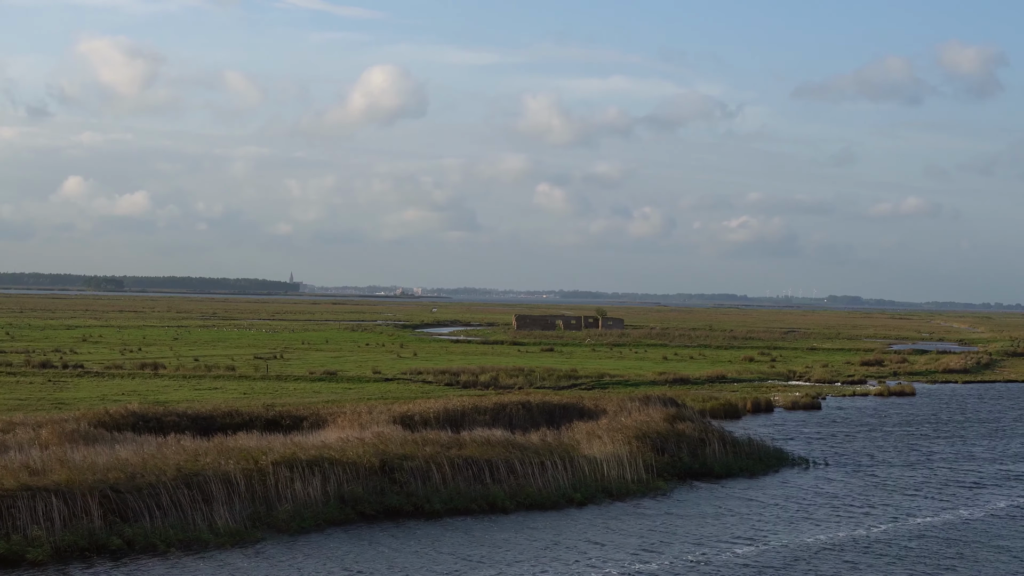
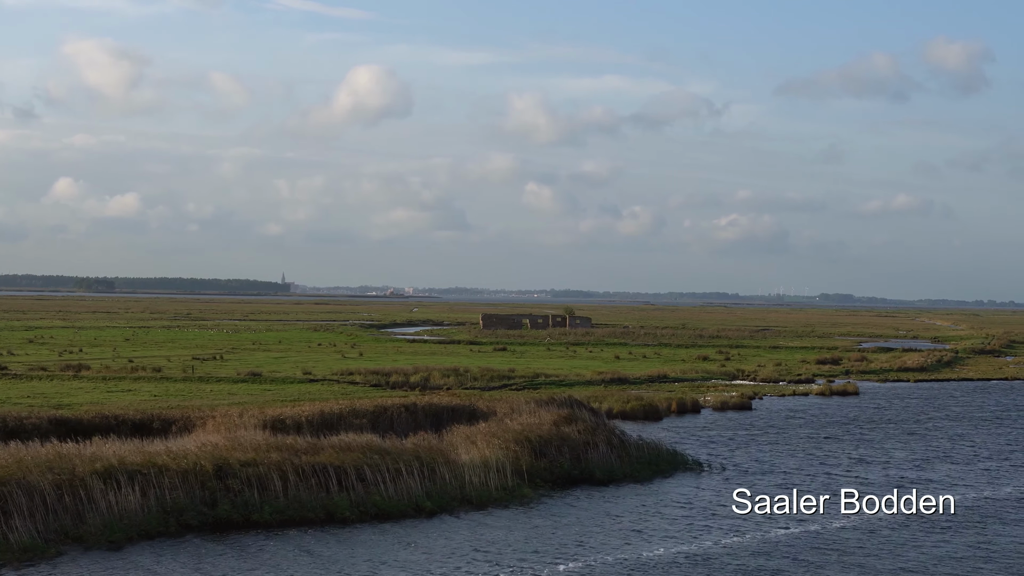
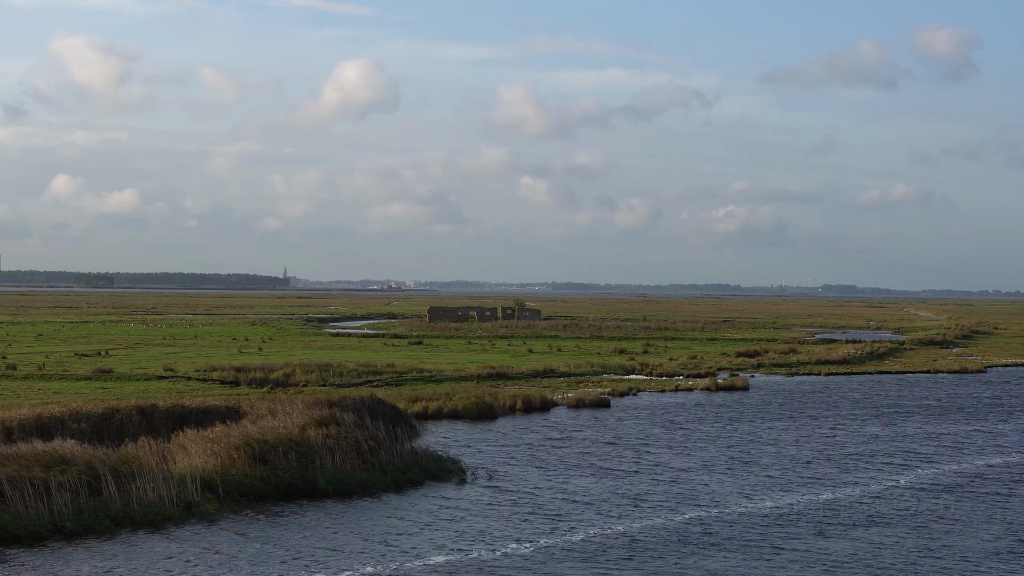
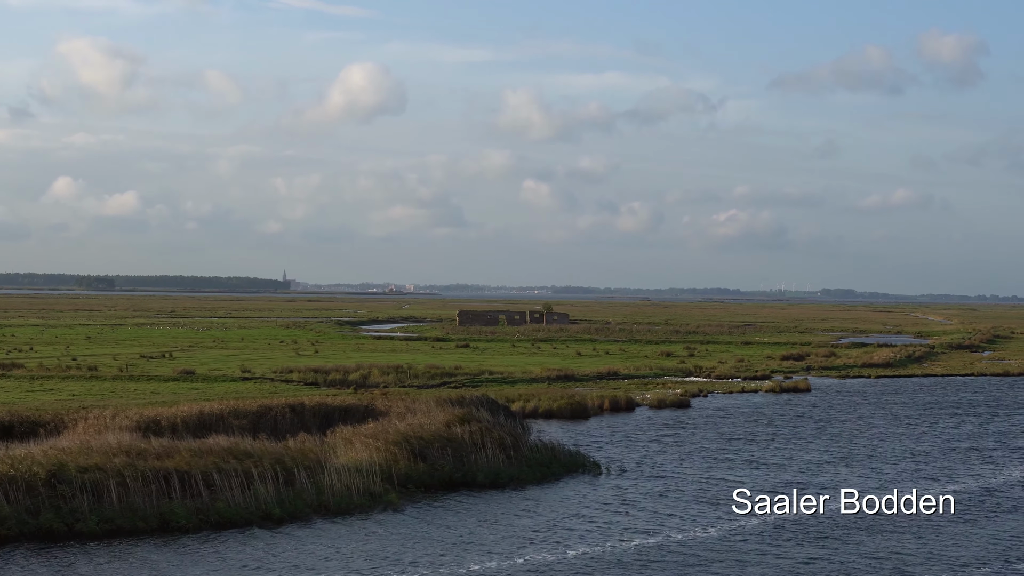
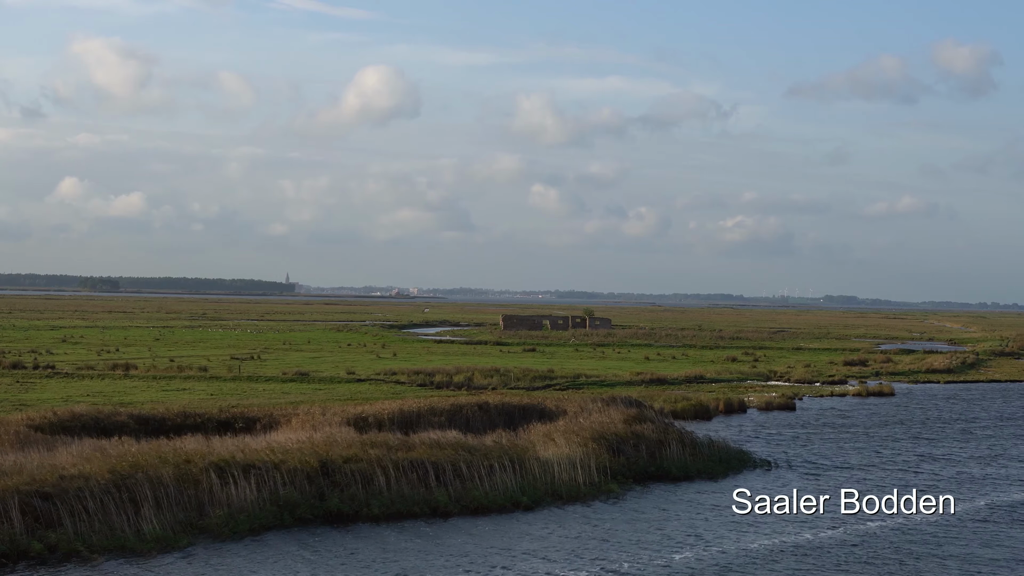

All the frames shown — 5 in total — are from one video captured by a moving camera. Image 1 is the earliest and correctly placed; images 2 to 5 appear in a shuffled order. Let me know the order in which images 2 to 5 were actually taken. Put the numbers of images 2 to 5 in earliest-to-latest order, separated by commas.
5, 2, 4, 3
